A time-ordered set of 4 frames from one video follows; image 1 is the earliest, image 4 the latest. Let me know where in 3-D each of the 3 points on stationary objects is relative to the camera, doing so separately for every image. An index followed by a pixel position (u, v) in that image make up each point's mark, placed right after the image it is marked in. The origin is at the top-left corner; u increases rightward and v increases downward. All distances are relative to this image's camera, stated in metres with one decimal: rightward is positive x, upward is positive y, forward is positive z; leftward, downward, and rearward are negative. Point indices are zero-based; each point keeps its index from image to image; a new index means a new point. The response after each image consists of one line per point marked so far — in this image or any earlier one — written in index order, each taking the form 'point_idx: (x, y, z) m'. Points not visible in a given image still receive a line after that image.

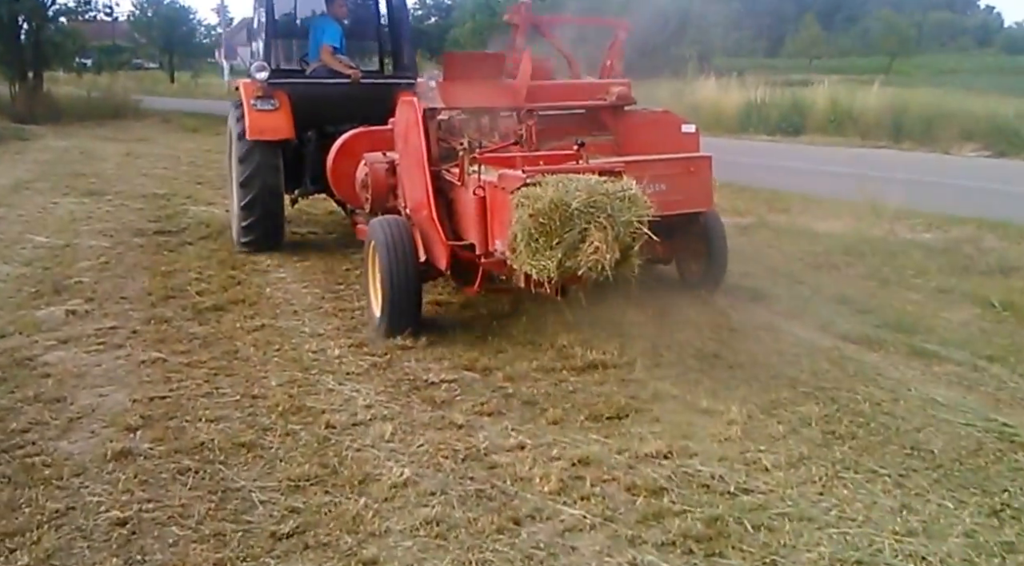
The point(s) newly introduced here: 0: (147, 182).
0: (-4.4, +1.2, +12.2) m
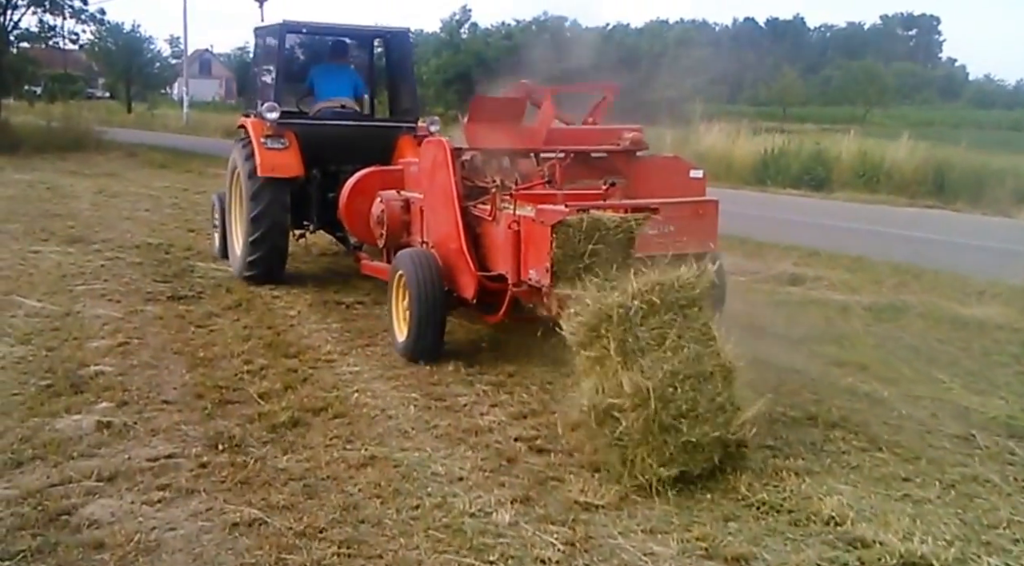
0: (-4.0, +0.6, +10.9) m
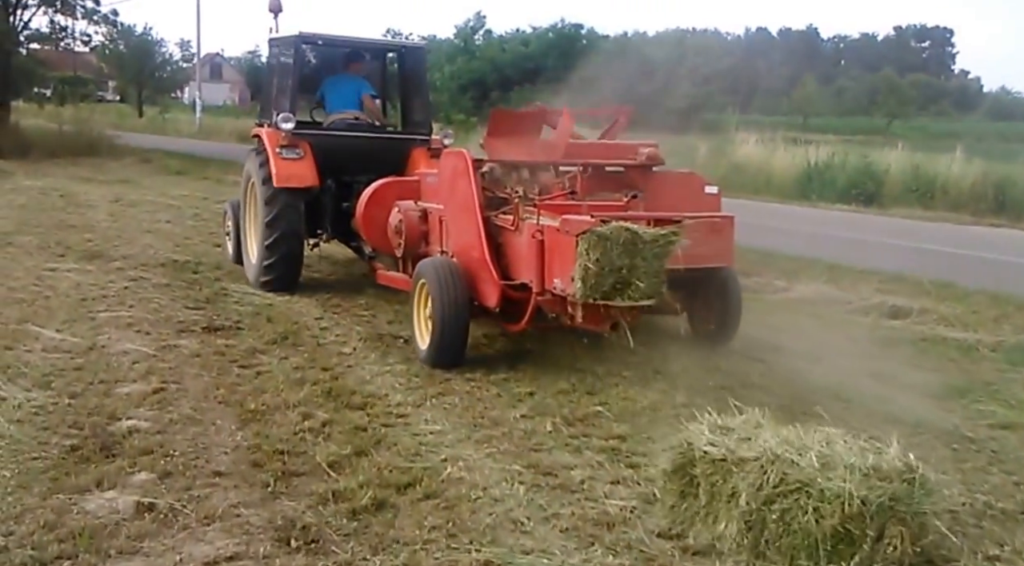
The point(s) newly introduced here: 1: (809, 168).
0: (-3.6, +0.4, +10.2) m
1: (+5.2, +2.0, +18.0) m
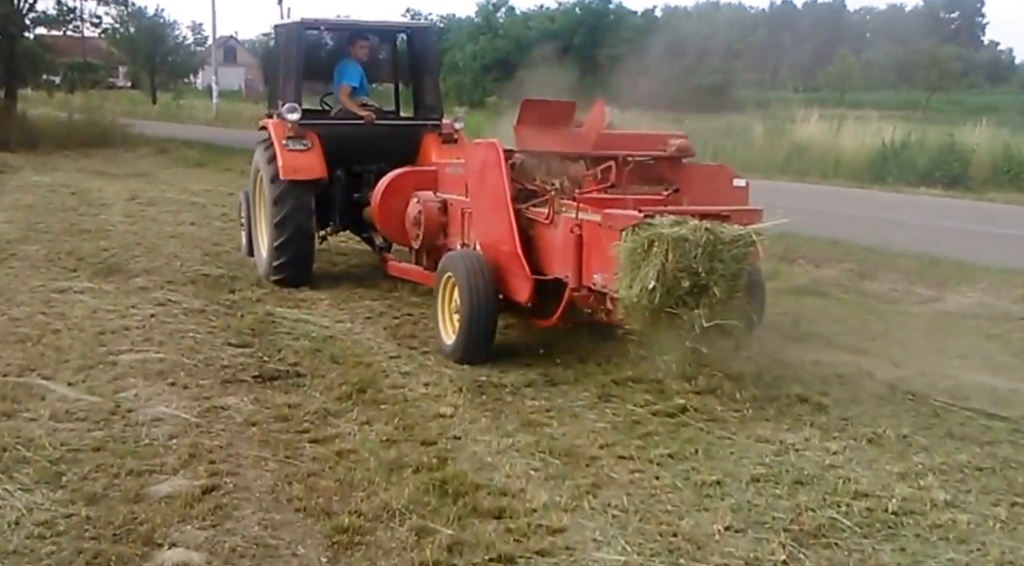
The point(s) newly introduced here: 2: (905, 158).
0: (-2.9, +0.3, +8.9) m
1: (+5.9, +2.1, +16.5) m
2: (+6.0, +2.0, +16.1) m
